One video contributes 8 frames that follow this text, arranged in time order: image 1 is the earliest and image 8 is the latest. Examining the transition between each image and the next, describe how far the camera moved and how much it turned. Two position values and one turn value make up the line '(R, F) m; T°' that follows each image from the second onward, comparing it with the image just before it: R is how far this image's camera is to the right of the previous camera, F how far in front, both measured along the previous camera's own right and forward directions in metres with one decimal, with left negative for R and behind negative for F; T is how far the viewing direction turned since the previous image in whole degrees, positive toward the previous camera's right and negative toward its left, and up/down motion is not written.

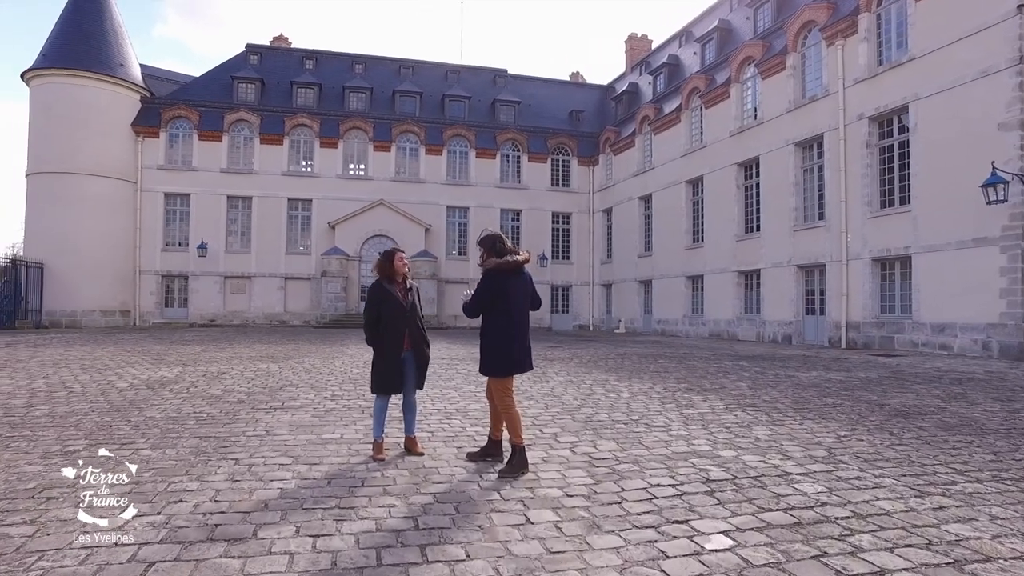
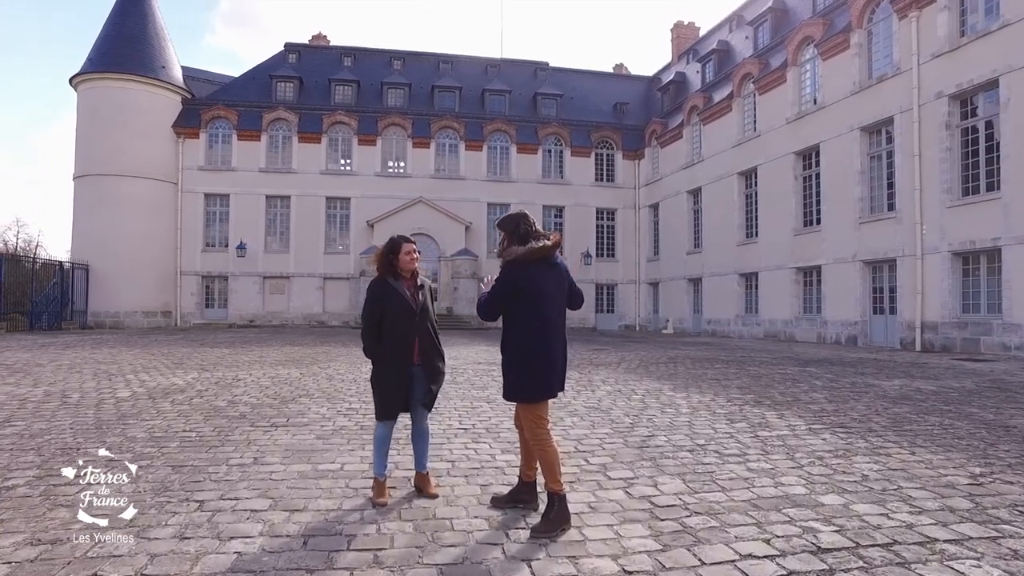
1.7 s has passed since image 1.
(0.0, +1.1) m; -4°
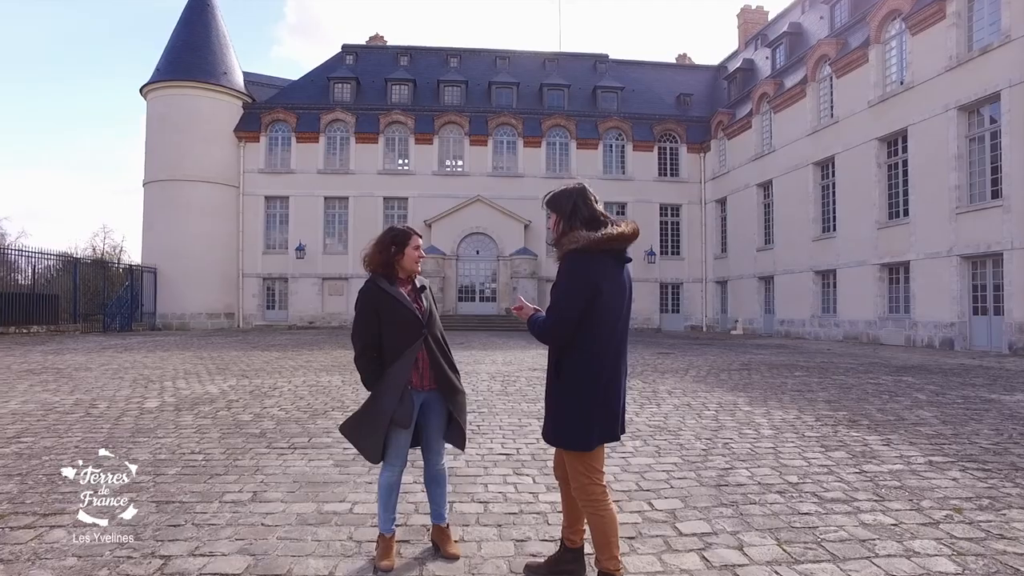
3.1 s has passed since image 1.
(+0.1, +0.9) m; -5°
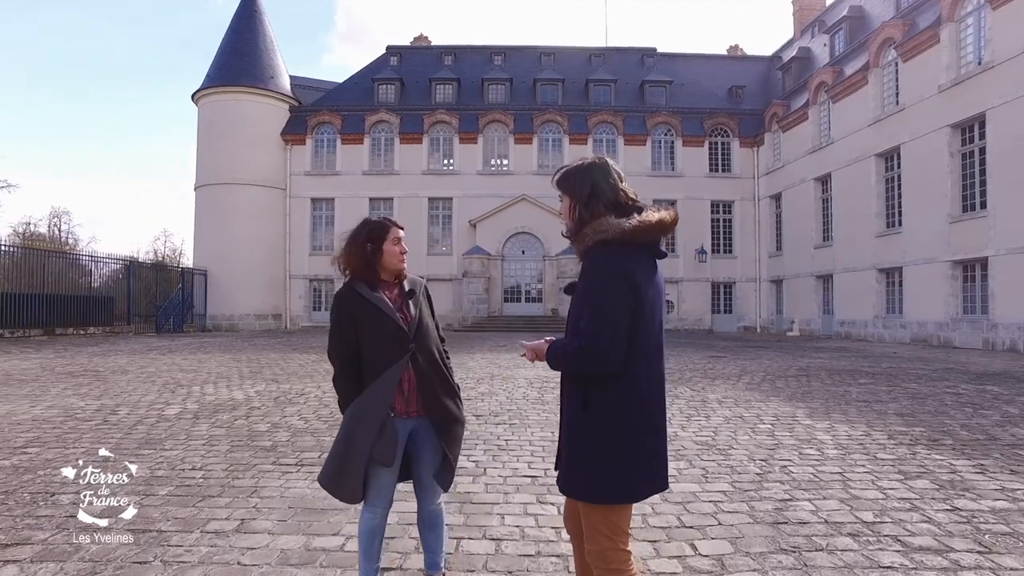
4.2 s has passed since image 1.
(+0.2, +0.6) m; -4°
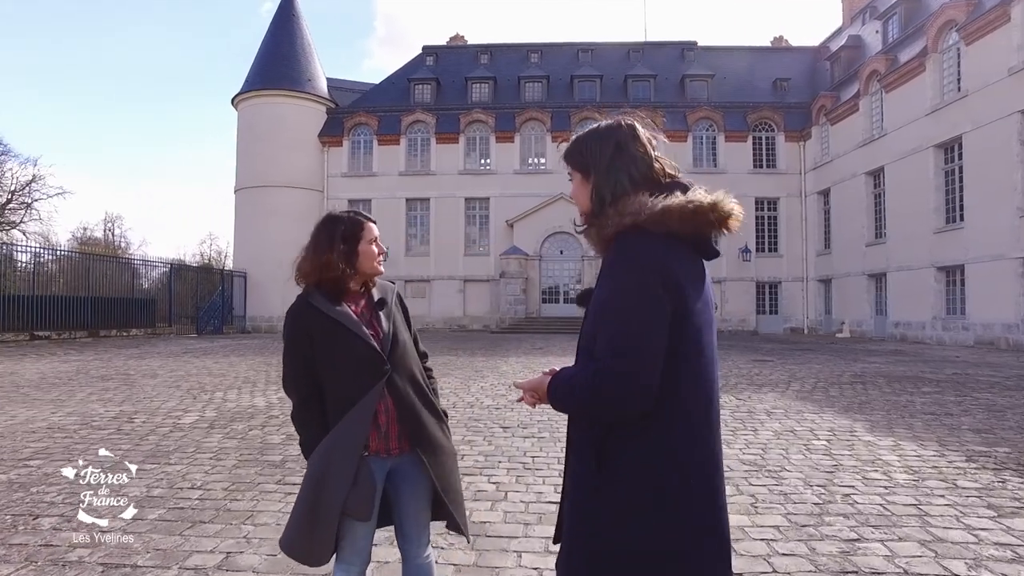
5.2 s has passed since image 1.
(+0.1, +0.5) m; -3°
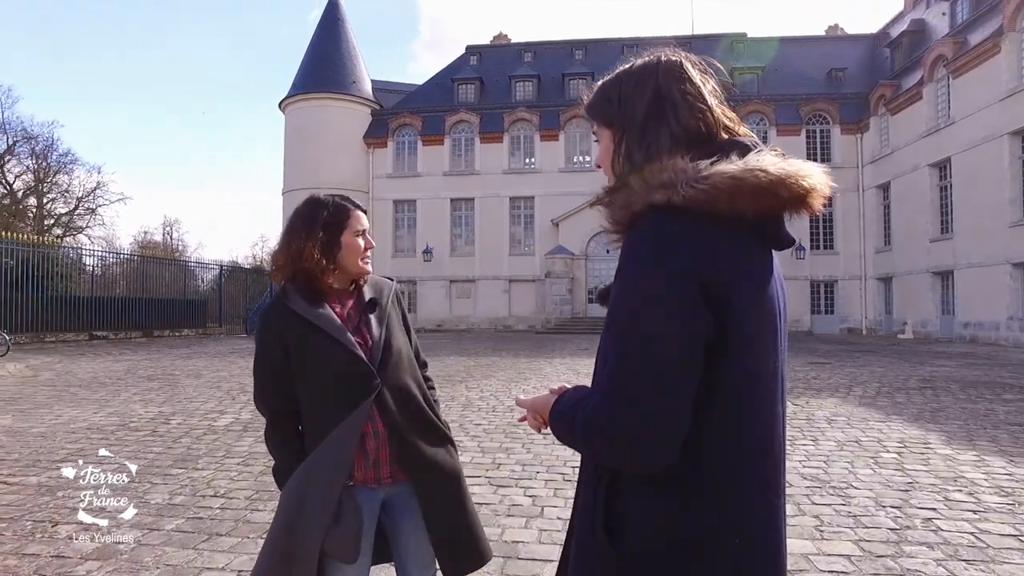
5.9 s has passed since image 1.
(+0.1, +0.3) m; -4°
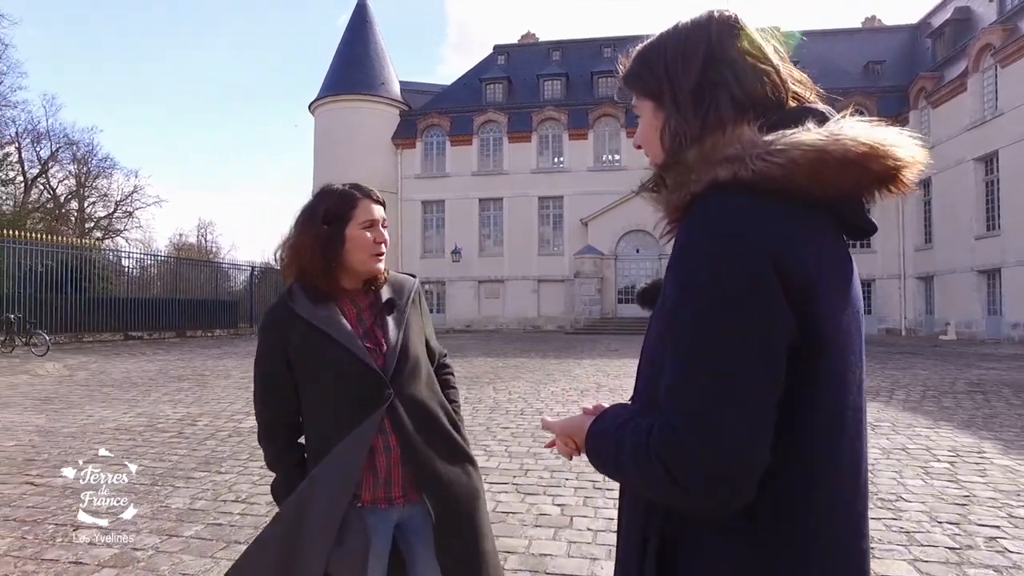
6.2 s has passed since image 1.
(0.0, +0.2) m; -2°
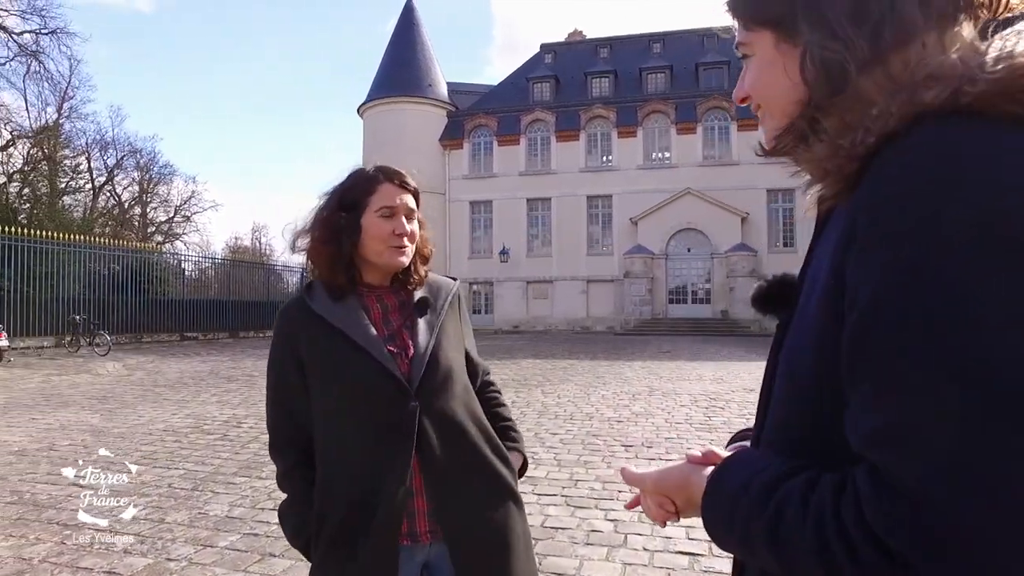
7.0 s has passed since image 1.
(0.0, +0.3) m; -4°
